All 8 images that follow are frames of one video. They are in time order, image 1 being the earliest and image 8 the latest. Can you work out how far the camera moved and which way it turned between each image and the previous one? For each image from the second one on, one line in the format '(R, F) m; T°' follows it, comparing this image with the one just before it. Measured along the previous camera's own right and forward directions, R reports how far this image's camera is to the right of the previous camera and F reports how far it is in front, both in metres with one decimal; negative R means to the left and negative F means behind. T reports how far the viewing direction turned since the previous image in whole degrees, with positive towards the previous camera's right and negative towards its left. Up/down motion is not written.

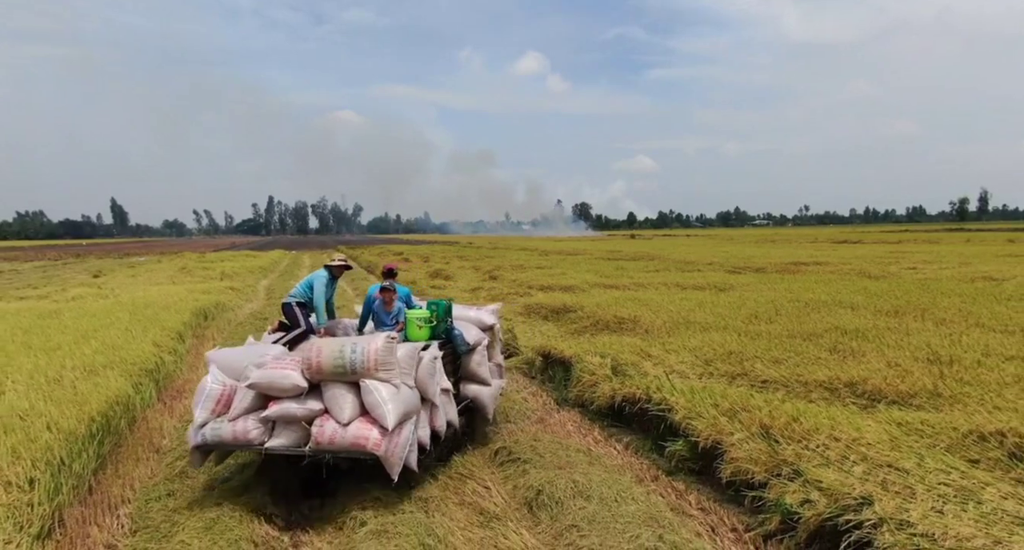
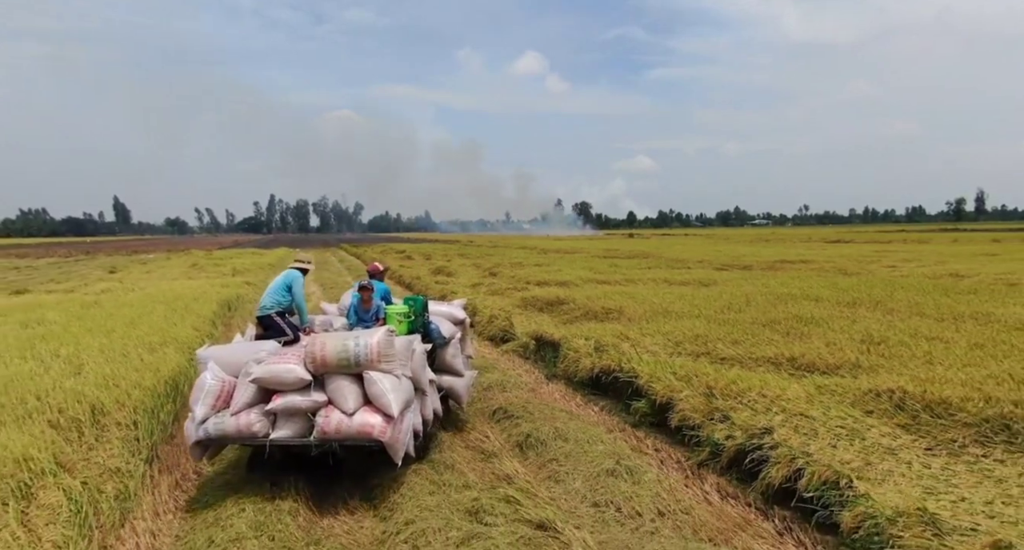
(0.0, -1.2) m; 0°
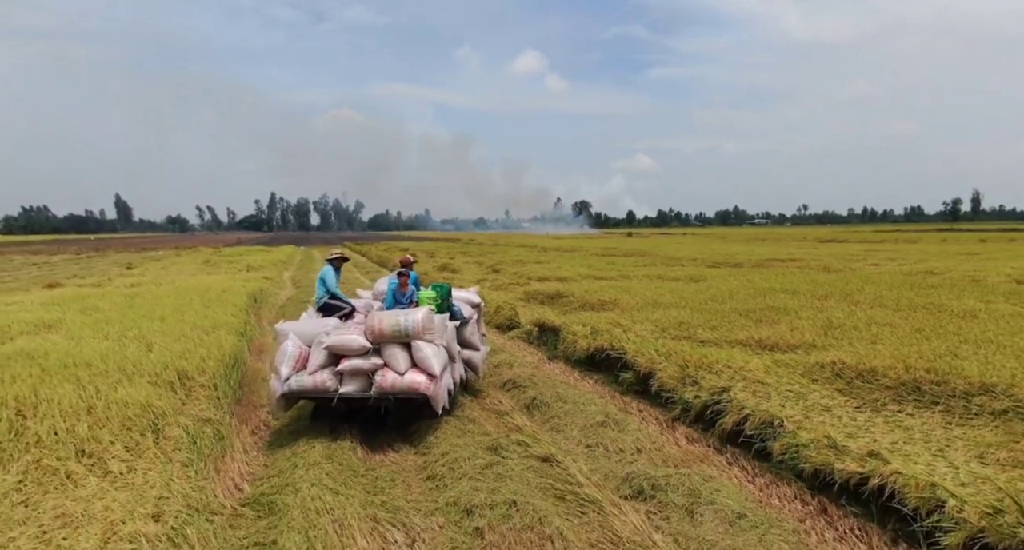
(-0.1, -1.2) m; 0°
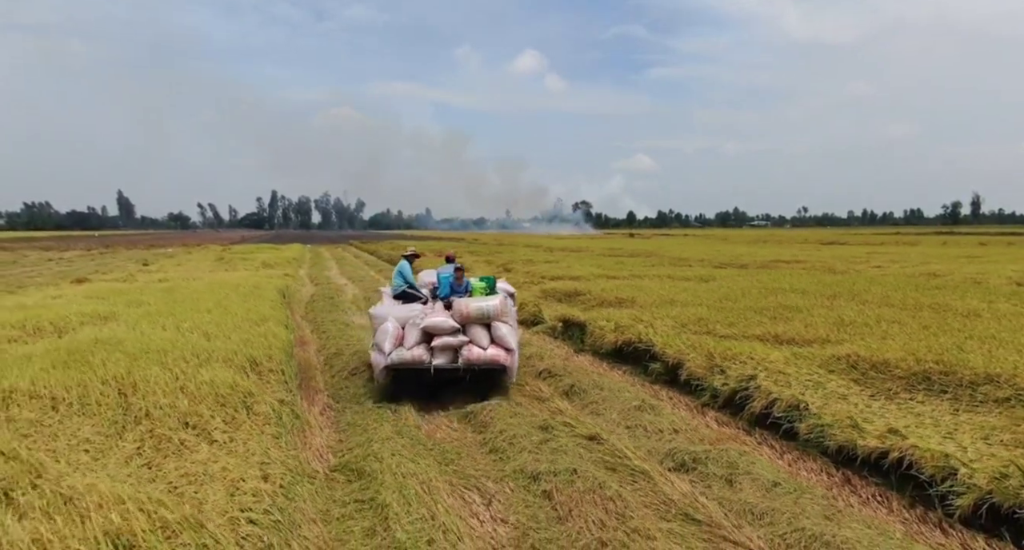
(-0.5, -0.6) m; 0°
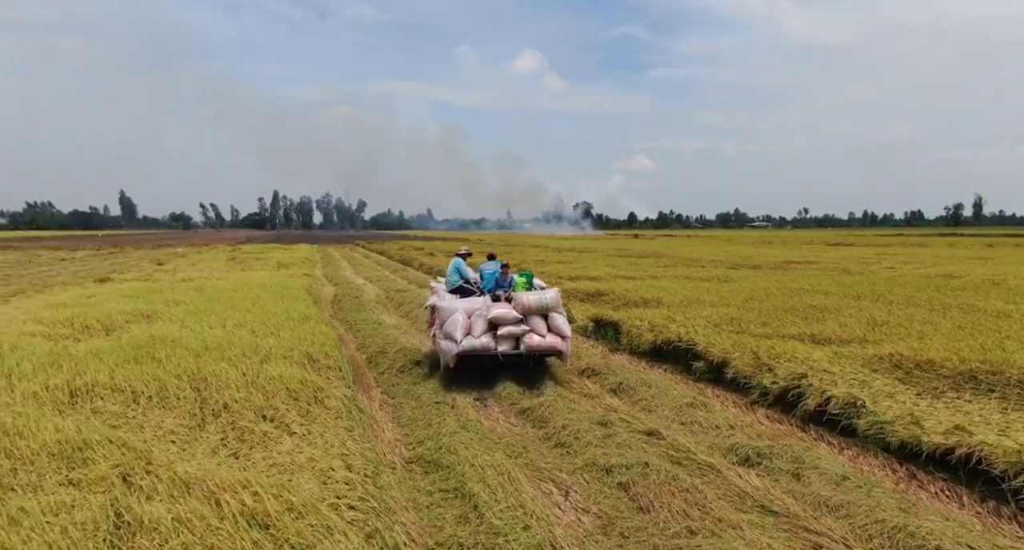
(-0.6, -0.2) m; 0°
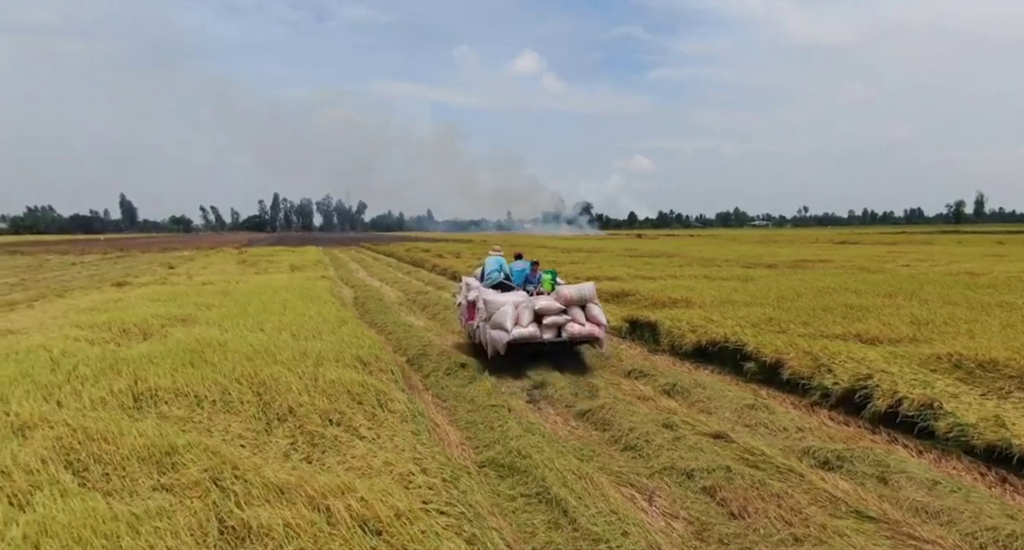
(-0.6, +0.1) m; 0°
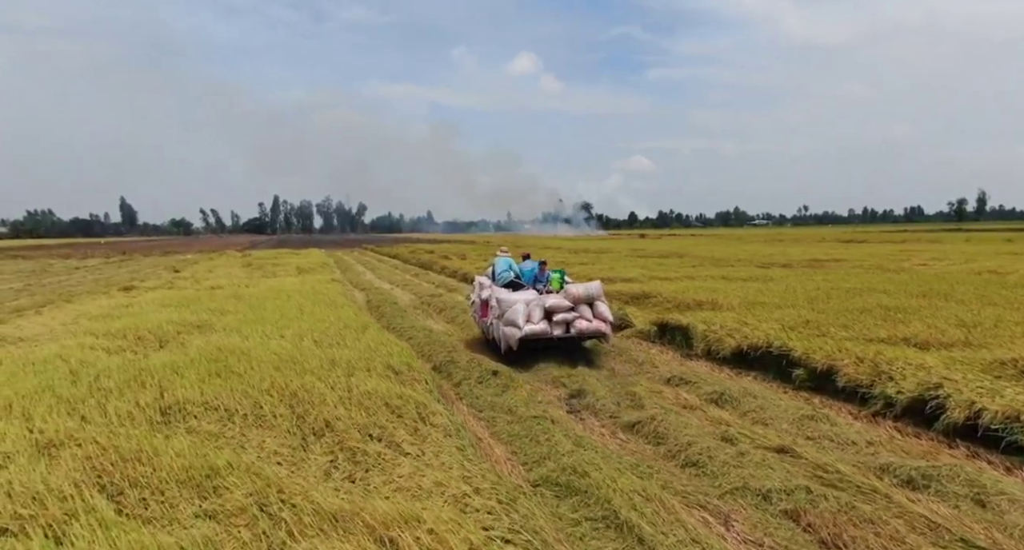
(-0.5, +0.4) m; 0°
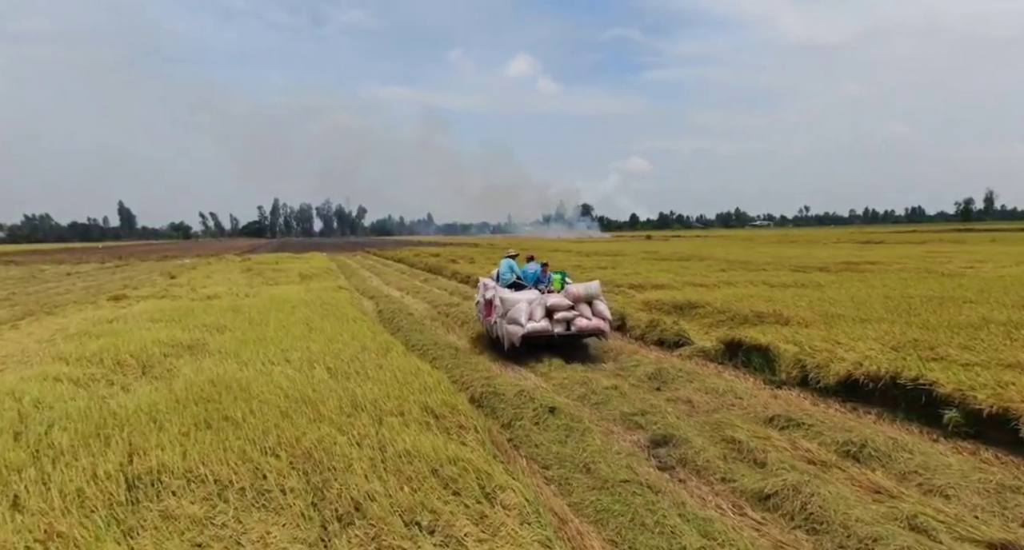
(-0.7, +1.7) m; 0°
